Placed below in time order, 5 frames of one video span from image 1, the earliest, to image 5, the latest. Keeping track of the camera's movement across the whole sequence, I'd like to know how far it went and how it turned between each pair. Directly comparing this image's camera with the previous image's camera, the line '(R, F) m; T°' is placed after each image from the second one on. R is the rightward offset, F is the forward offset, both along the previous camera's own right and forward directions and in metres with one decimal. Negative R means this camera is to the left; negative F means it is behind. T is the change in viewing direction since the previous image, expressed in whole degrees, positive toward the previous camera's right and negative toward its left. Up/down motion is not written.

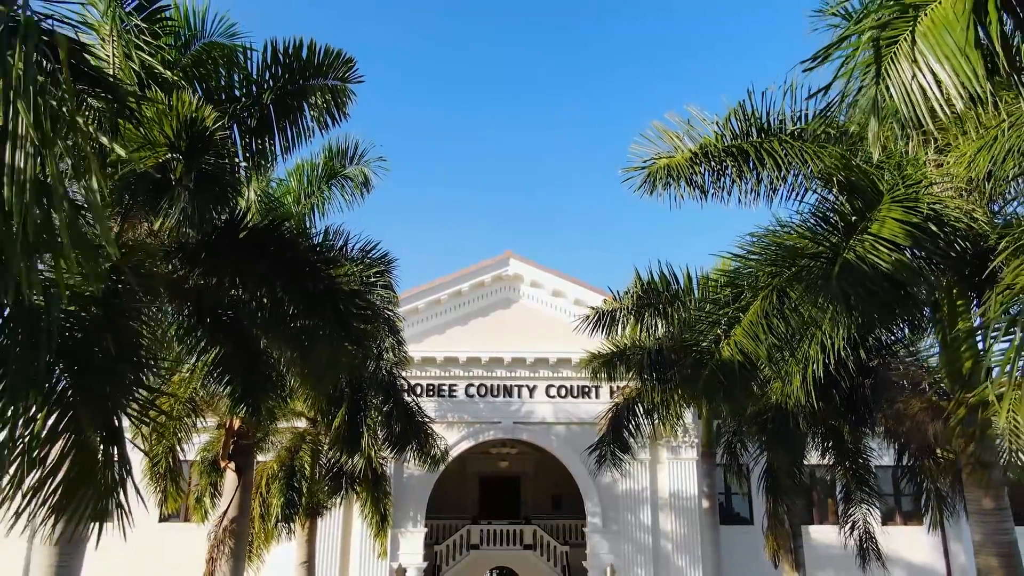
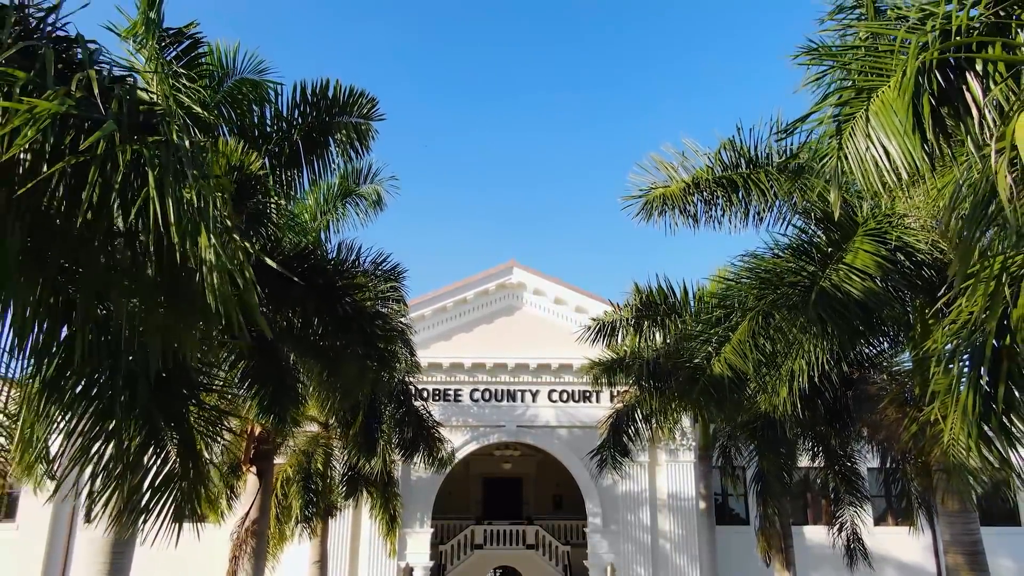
(-0.1, -0.8) m; 0°
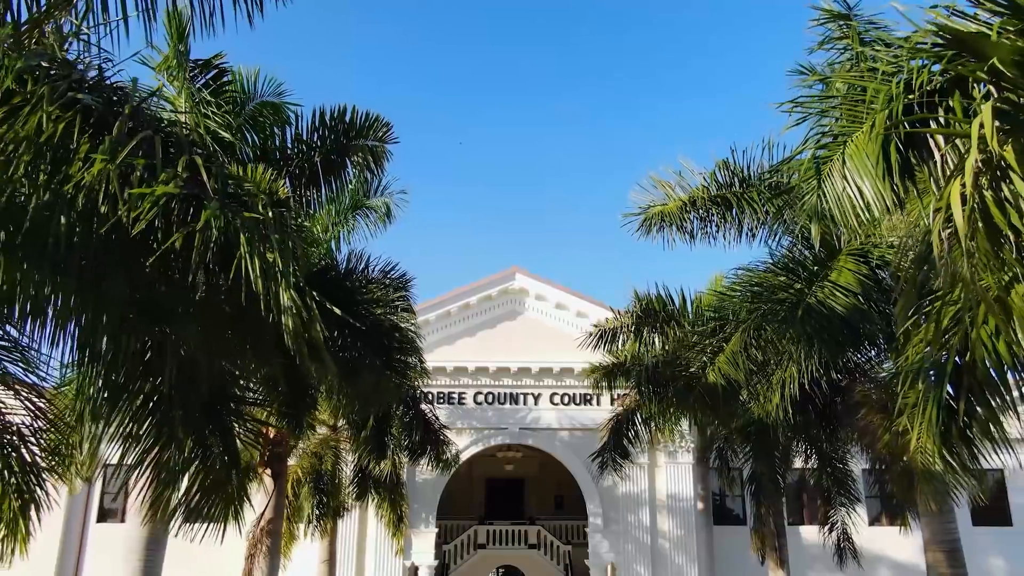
(-0.1, -0.6) m; 0°
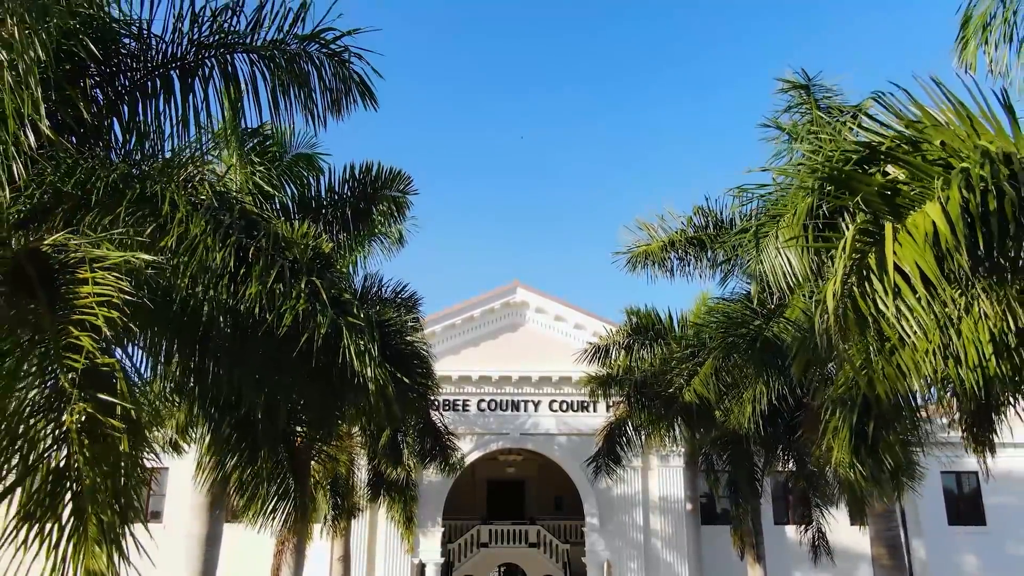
(-0.1, -1.5) m; 0°
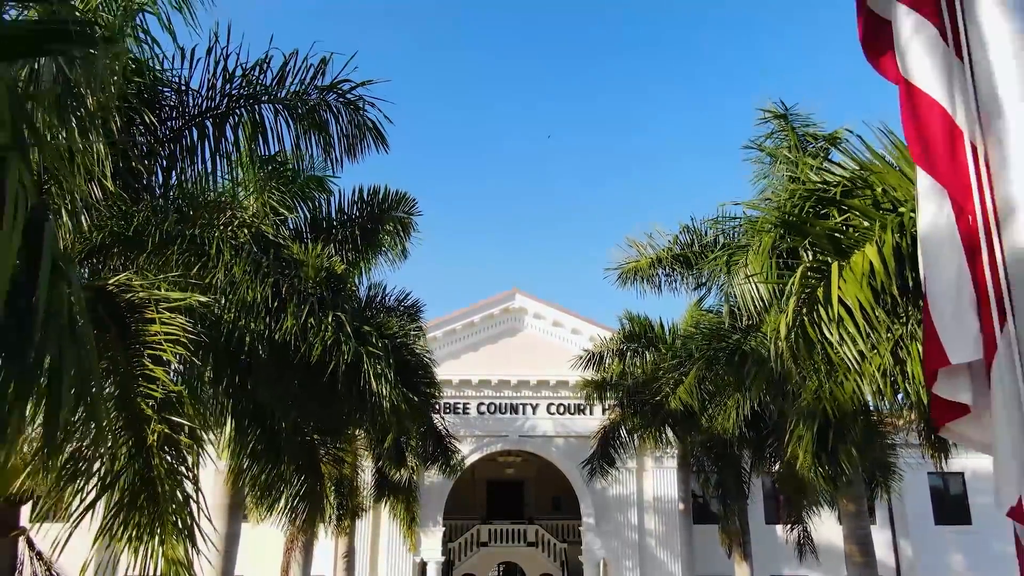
(0.0, -0.8) m; 0°
